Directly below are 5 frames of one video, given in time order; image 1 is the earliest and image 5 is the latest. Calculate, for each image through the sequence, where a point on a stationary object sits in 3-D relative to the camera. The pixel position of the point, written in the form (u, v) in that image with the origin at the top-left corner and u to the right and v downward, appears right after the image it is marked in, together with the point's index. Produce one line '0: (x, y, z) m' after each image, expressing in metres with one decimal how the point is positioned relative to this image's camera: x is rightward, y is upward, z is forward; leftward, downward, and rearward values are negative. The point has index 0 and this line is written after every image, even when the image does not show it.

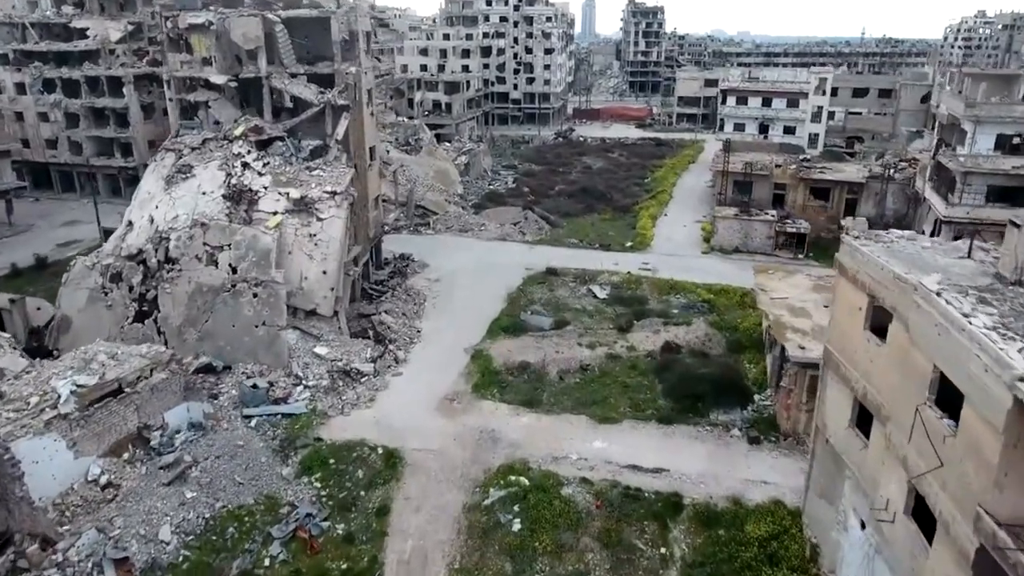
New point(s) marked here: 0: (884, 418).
0: (+7.4, -2.6, +12.1) m
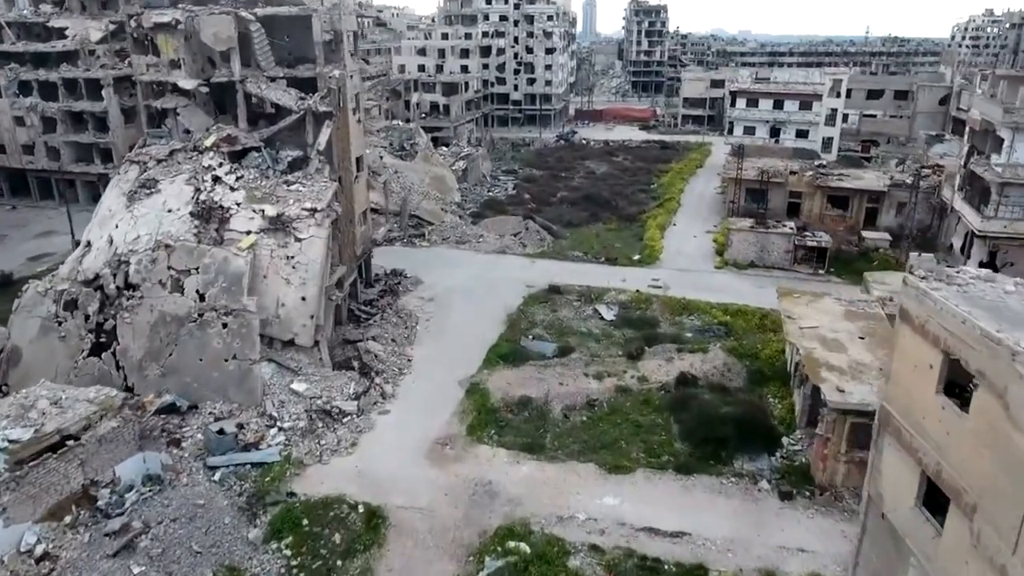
0: (+7.3, -3.5, +9.8) m
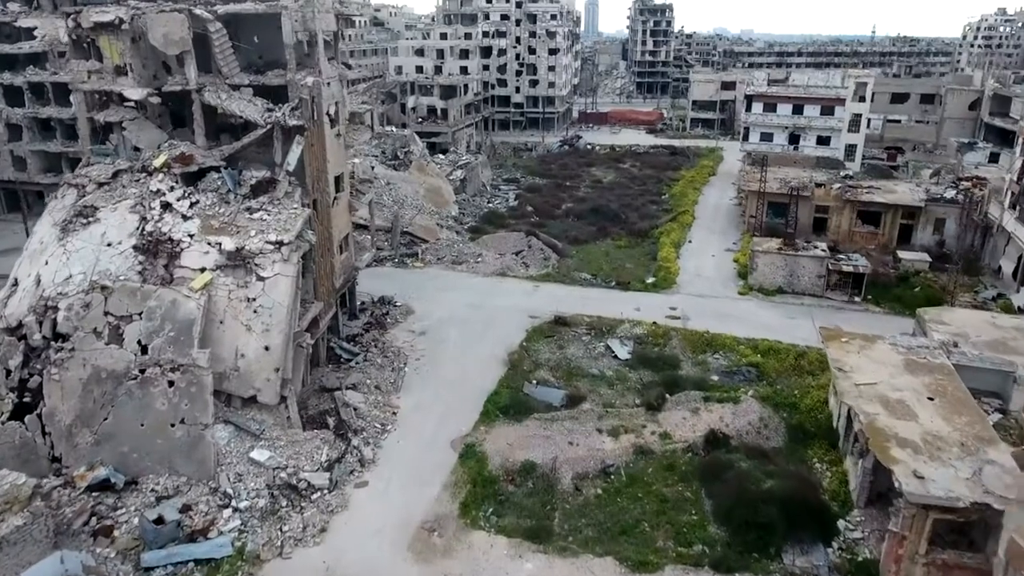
0: (+7.3, -4.9, +6.7) m
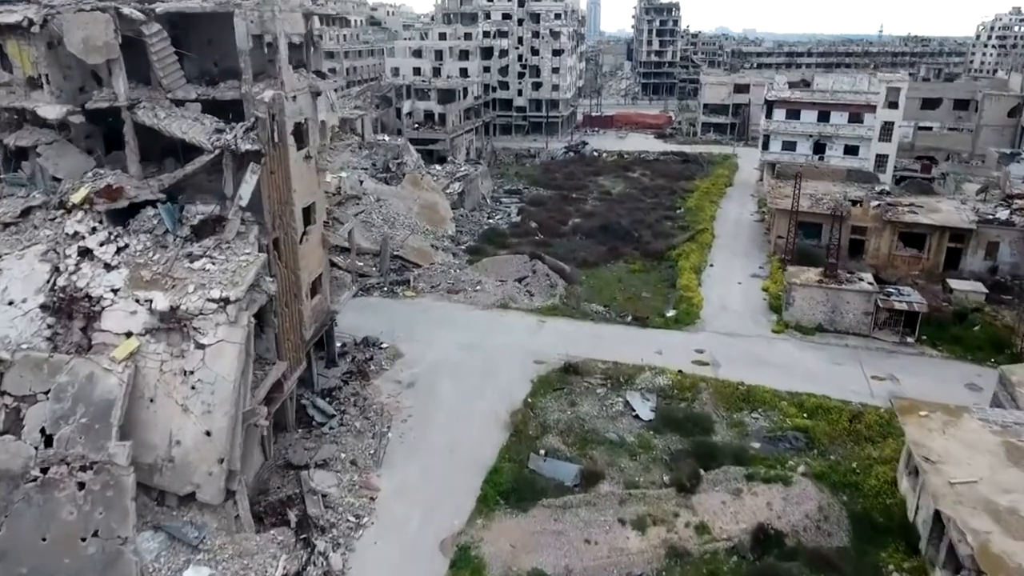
0: (+7.4, -6.5, +3.1) m
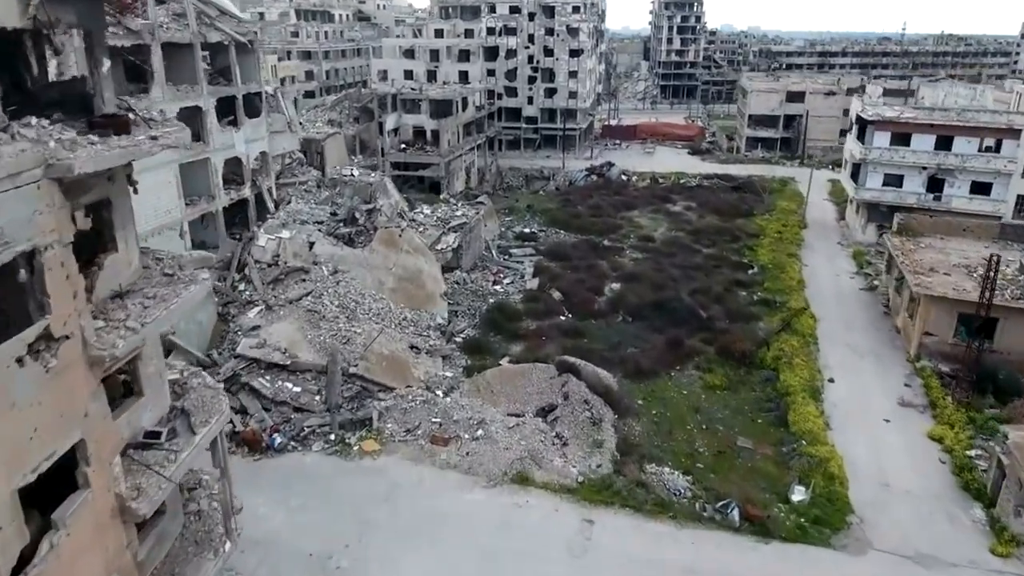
0: (+8.0, -11.2, -8.0) m
